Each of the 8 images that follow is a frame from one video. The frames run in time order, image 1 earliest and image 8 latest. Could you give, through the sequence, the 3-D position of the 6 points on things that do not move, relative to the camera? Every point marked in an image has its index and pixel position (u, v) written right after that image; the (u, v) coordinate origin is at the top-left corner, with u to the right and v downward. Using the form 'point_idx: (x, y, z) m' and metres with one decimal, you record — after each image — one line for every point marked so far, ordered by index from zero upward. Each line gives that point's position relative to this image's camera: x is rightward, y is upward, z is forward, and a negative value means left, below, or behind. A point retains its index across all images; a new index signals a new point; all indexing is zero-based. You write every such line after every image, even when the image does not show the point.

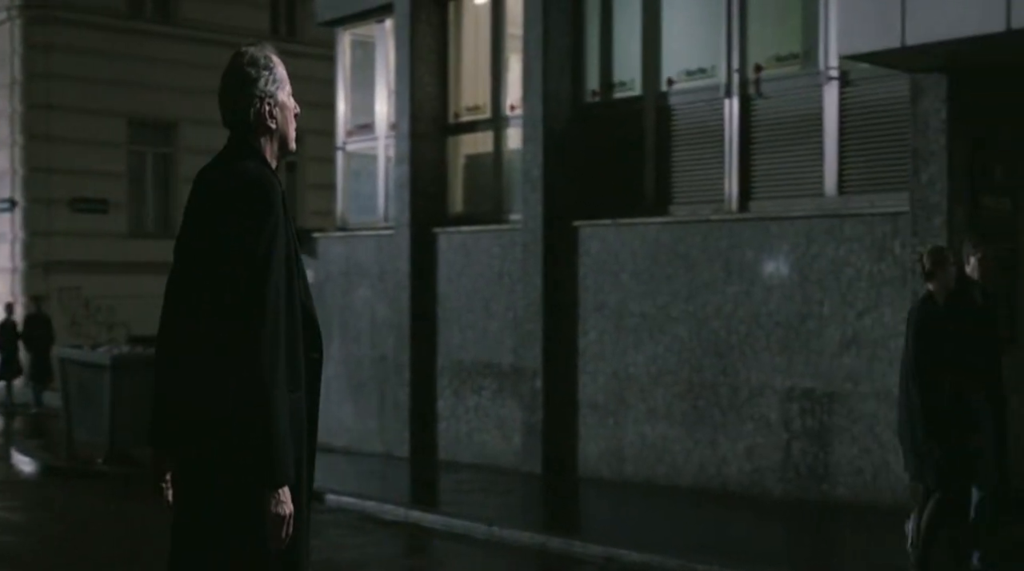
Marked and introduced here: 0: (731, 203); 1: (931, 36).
0: (+1.7, +0.7, +11.8) m
1: (+2.8, +1.7, +10.0) m
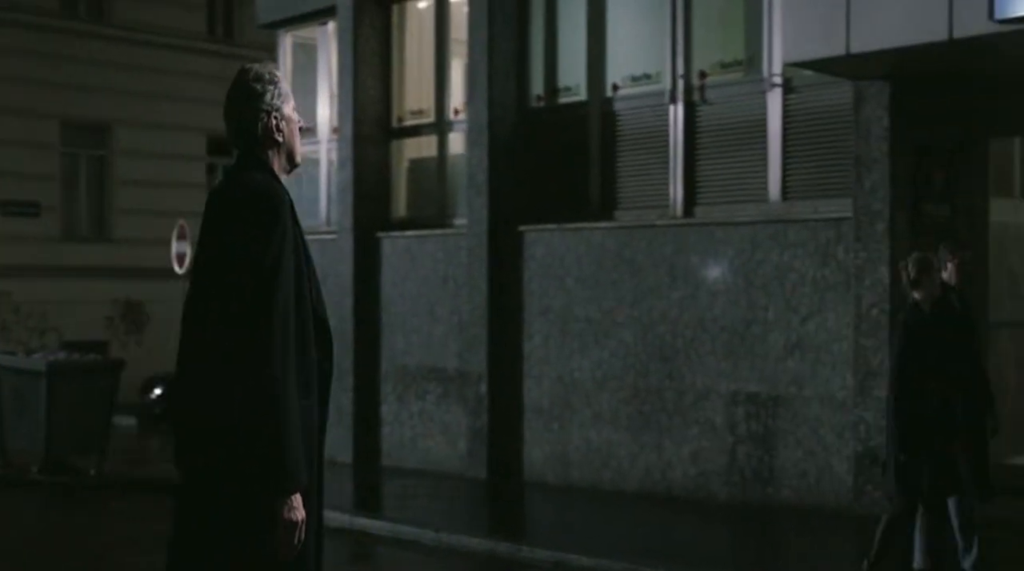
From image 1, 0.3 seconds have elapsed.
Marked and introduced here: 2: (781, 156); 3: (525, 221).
0: (+1.3, +0.6, +11.9) m
1: (+2.5, +1.6, +10.1) m
2: (+2.0, +1.0, +11.2) m
3: (+0.1, +0.6, +12.8) m
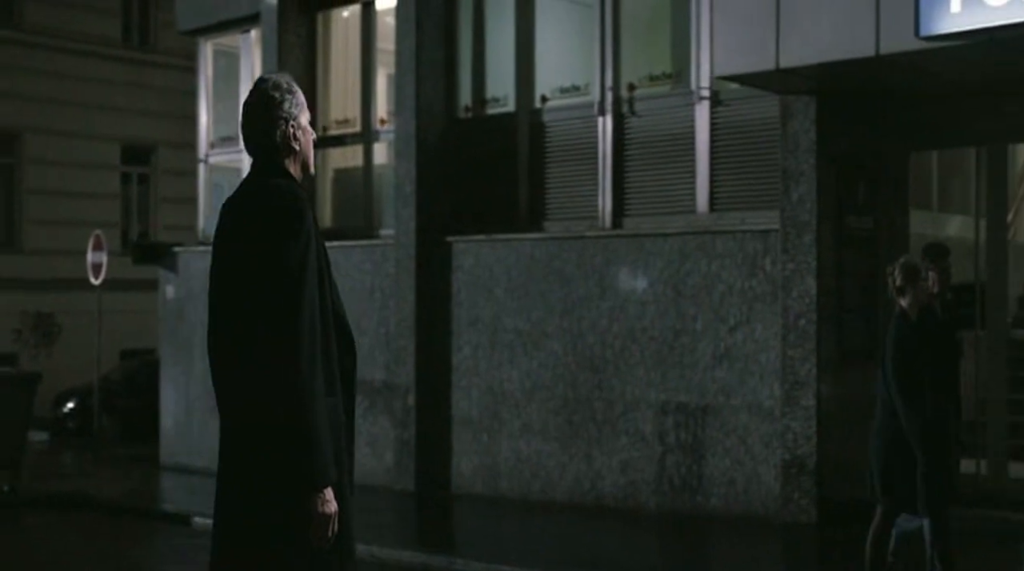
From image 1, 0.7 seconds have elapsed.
0: (+0.7, +0.5, +12.0) m
1: (+2.0, +1.6, +10.3) m
2: (+1.5, +0.9, +11.4) m
3: (-0.5, +0.5, +12.8) m
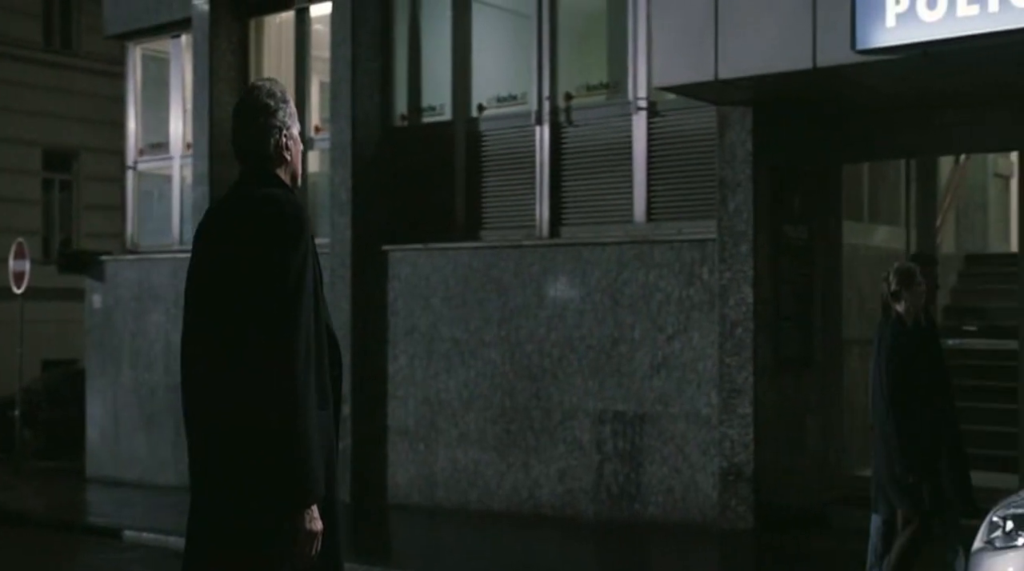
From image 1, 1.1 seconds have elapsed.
0: (+0.2, +0.5, +12.0) m
1: (+1.6, +1.5, +10.4) m
2: (+1.0, +0.8, +11.4) m
3: (-1.1, +0.4, +12.8) m
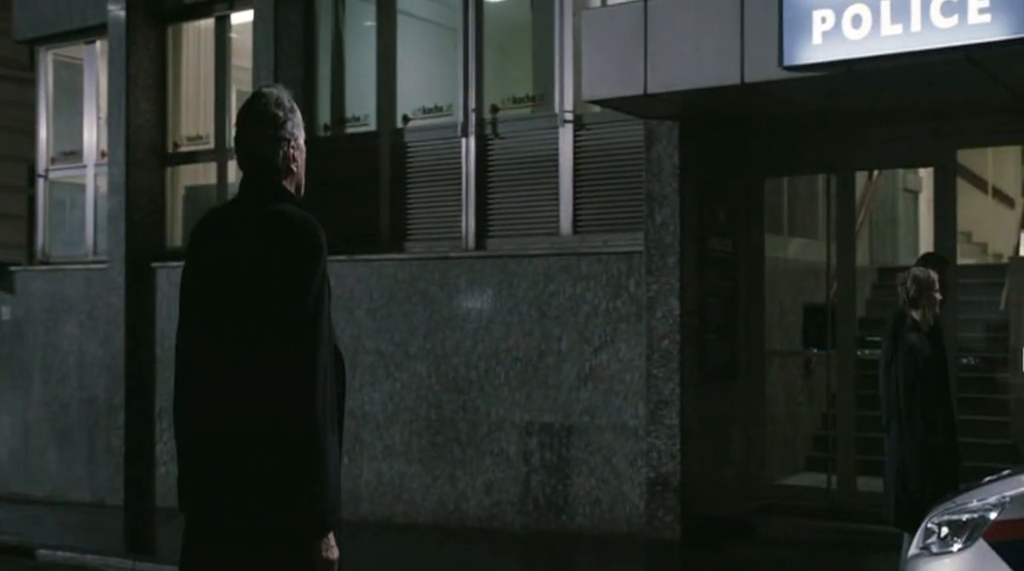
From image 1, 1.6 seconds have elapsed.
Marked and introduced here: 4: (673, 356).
0: (-0.4, +0.4, +12.0) m
1: (+1.1, +1.4, +10.5) m
2: (+0.5, +0.7, +11.5) m
3: (-1.7, +0.3, +12.7) m
4: (+1.2, -0.5, +10.8) m
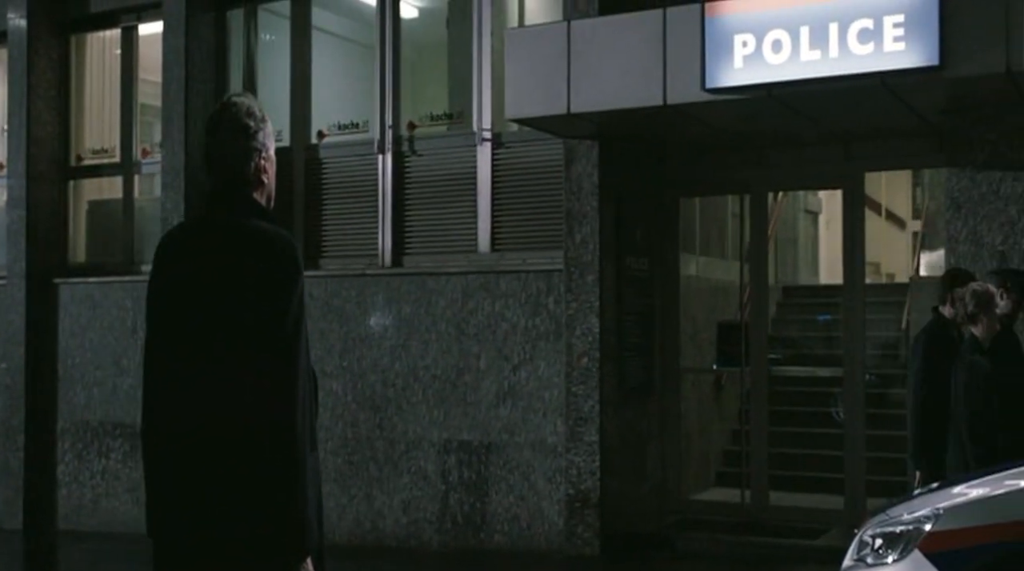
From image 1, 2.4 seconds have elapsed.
0: (-1.0, +0.2, +11.9) m
1: (+0.6, +1.3, +10.6) m
2: (-0.2, +0.6, +11.5) m
3: (-2.5, +0.1, +12.5) m
4: (+0.6, -0.6, +10.9) m
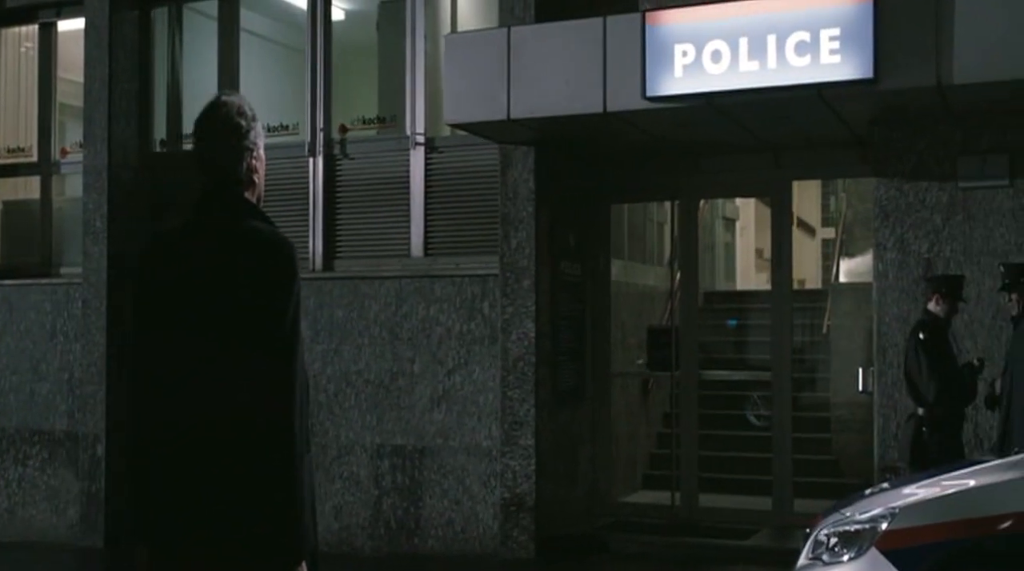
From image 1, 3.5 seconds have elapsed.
0: (-1.6, +0.2, +11.8) m
1: (+0.2, +1.2, +10.7) m
2: (-0.7, +0.6, +11.5) m
3: (-3.1, +0.1, +12.2) m
4: (+0.1, -0.7, +10.9) m
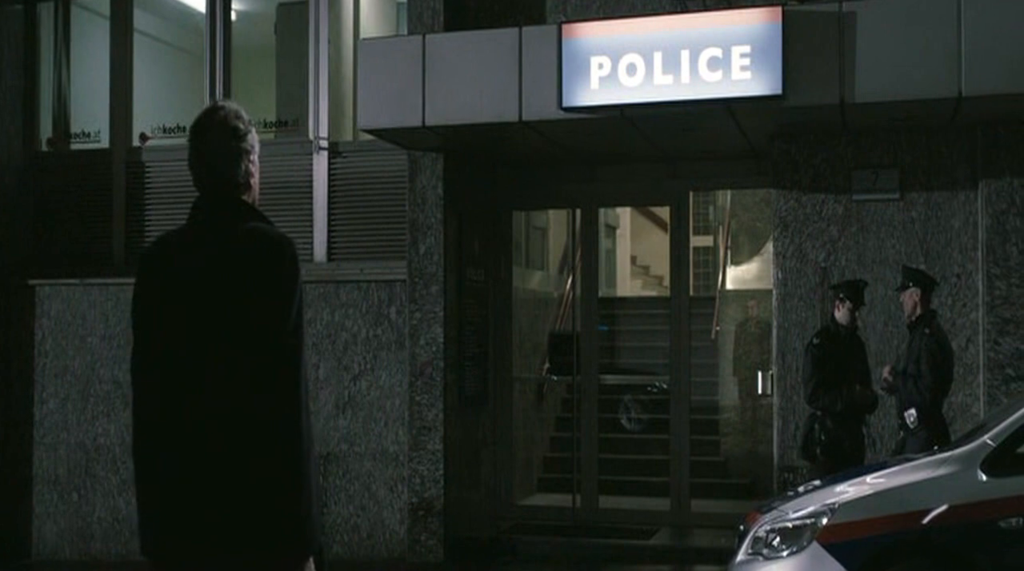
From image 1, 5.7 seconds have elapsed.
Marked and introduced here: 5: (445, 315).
0: (-2.4, +0.2, +11.6) m
1: (-0.4, +1.2, +10.8) m
2: (-1.4, +0.5, +11.5) m
3: (-3.9, +0.1, +11.8) m
4: (-0.5, -0.7, +11.0) m
5: (-0.4, -0.2, +11.1) m
